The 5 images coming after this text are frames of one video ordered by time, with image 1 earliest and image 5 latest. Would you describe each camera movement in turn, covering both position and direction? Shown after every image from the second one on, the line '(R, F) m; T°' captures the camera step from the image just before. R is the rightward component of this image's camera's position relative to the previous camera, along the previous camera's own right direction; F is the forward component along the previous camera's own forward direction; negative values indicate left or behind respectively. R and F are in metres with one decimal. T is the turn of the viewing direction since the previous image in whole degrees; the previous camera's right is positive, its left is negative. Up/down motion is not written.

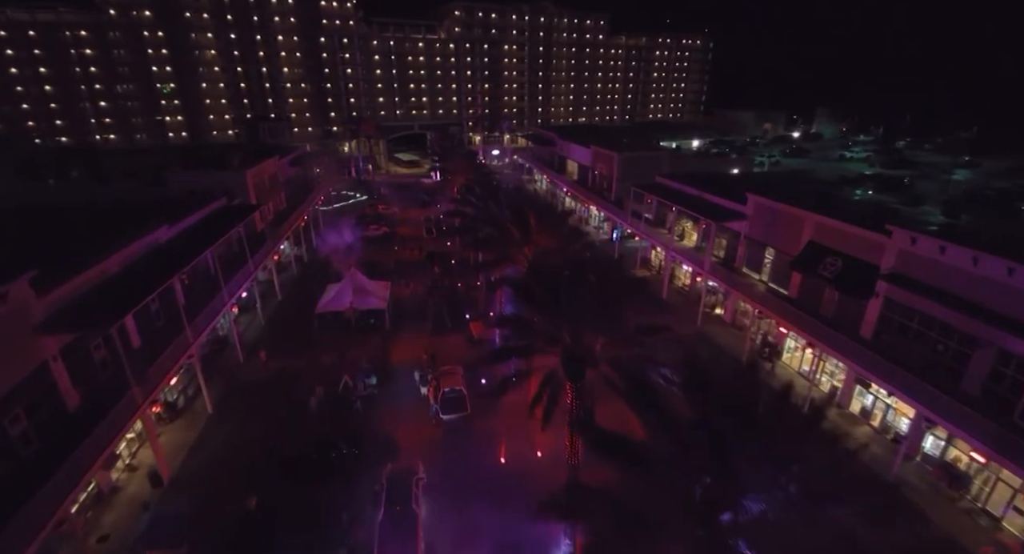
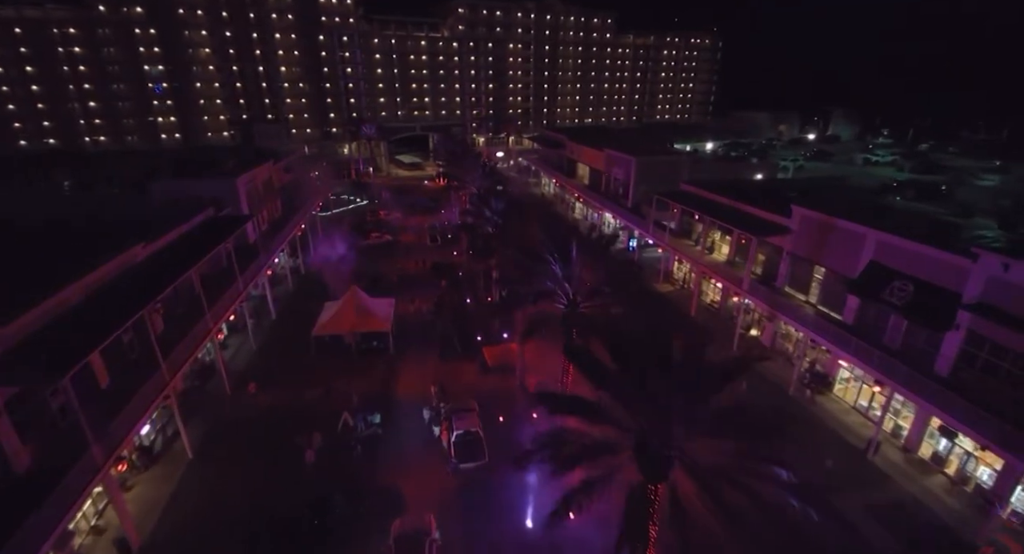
(-0.9, +2.4) m; 0°
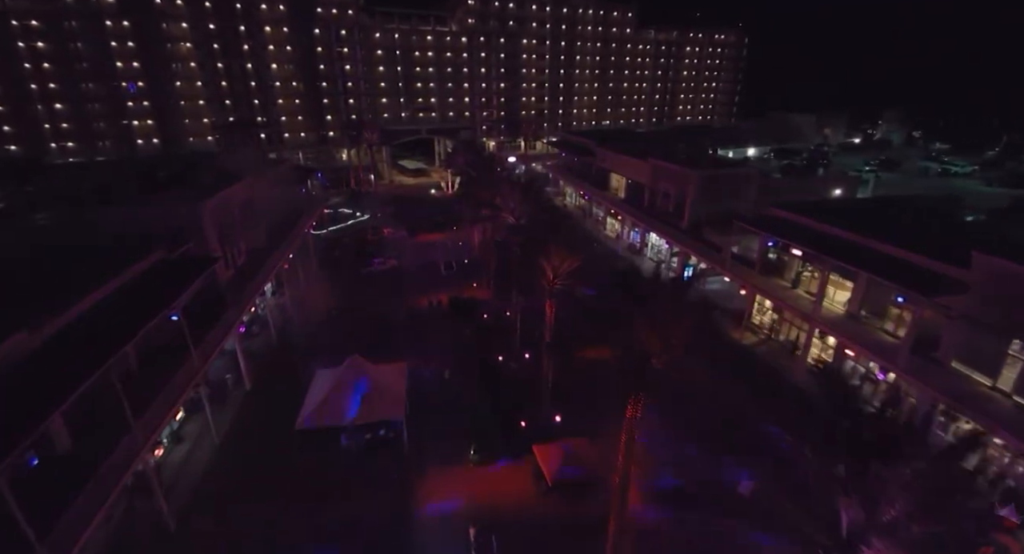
(-2.2, +6.3) m; 0°
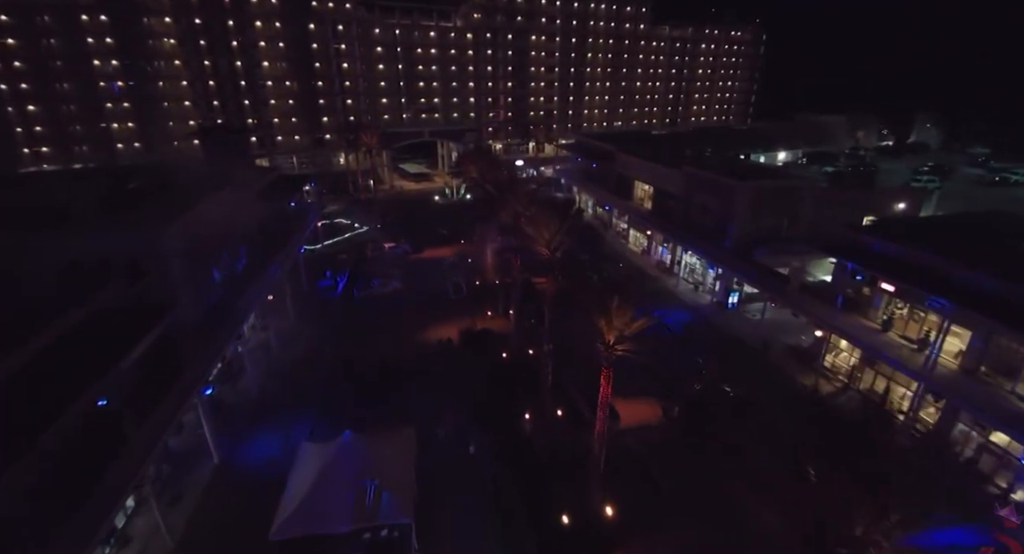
(-1.2, +3.9) m; 0°
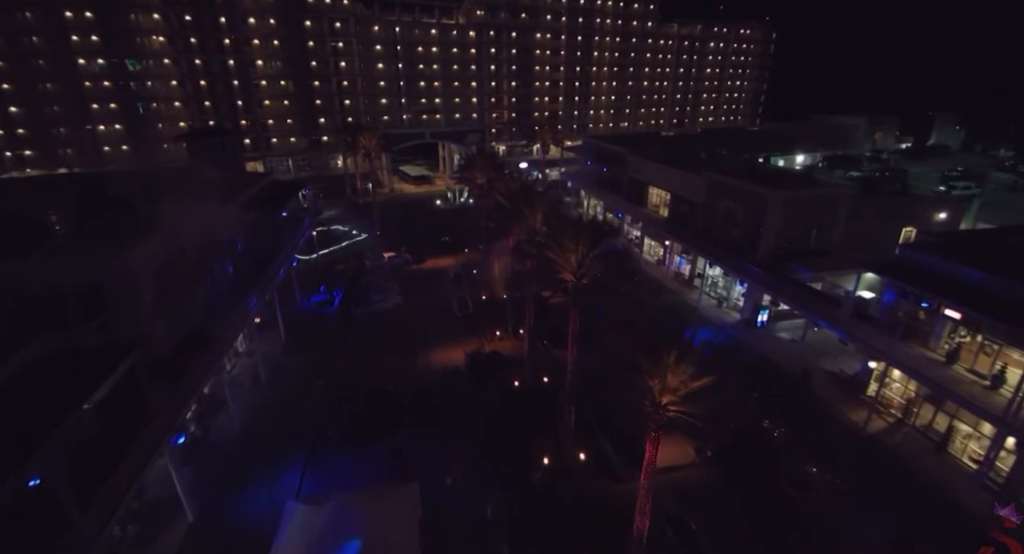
(-0.6, +2.2) m; 0°
